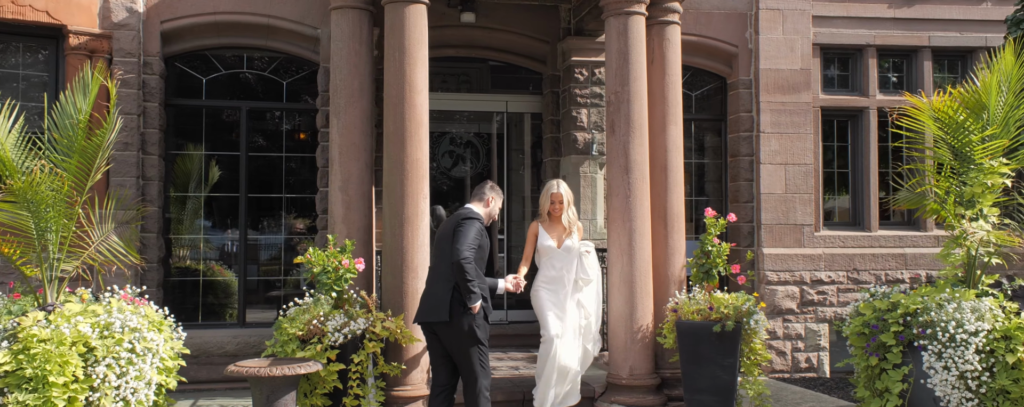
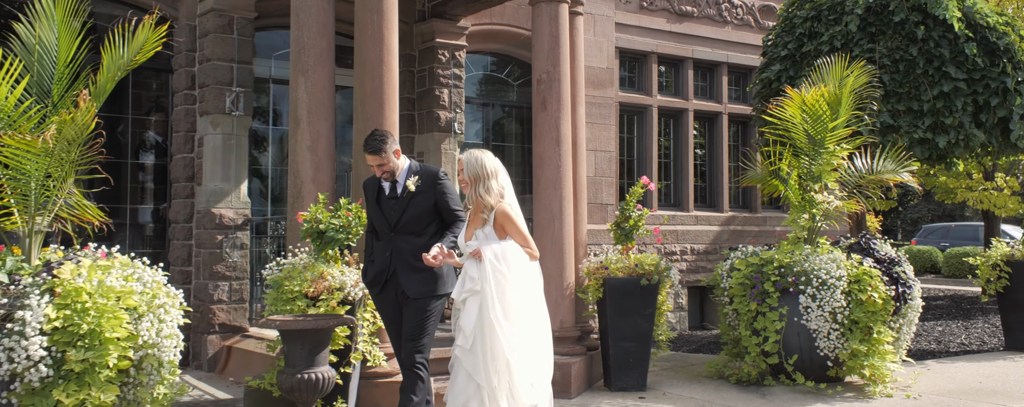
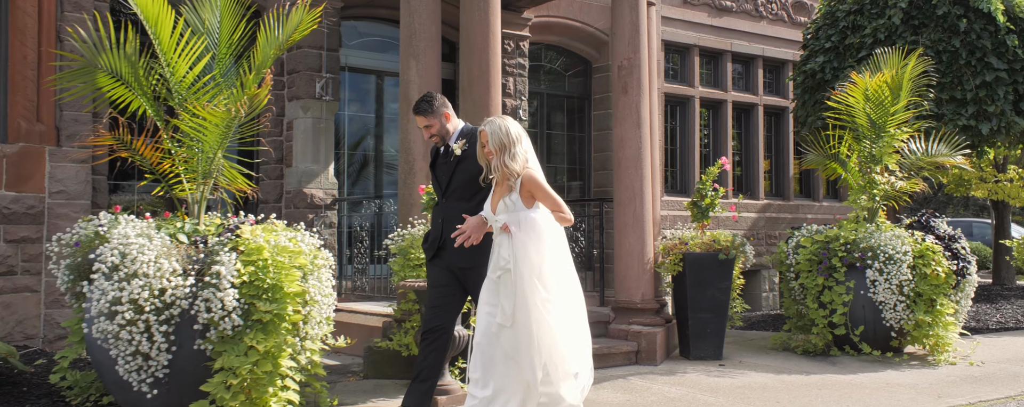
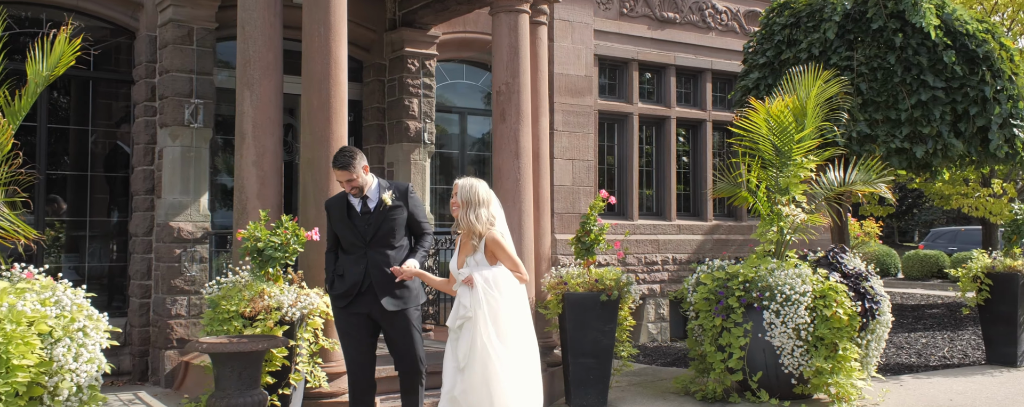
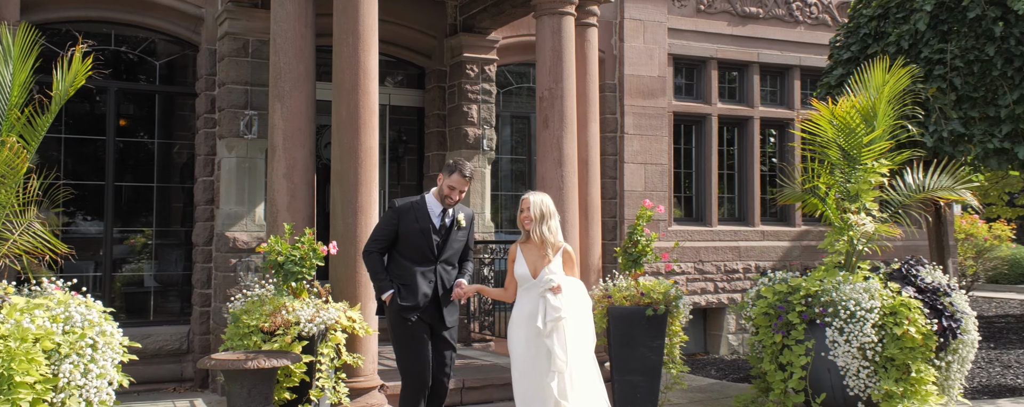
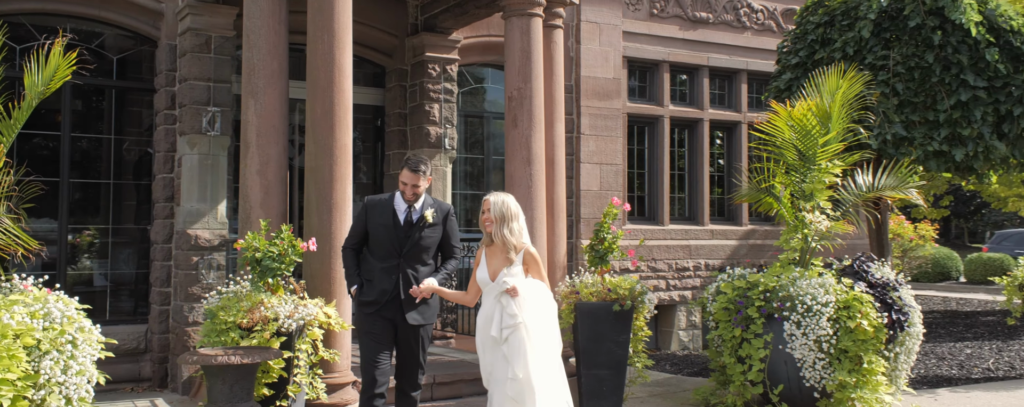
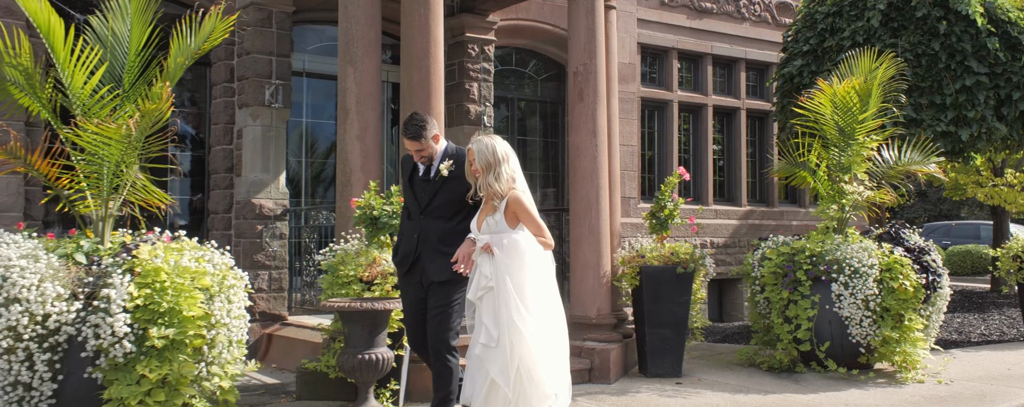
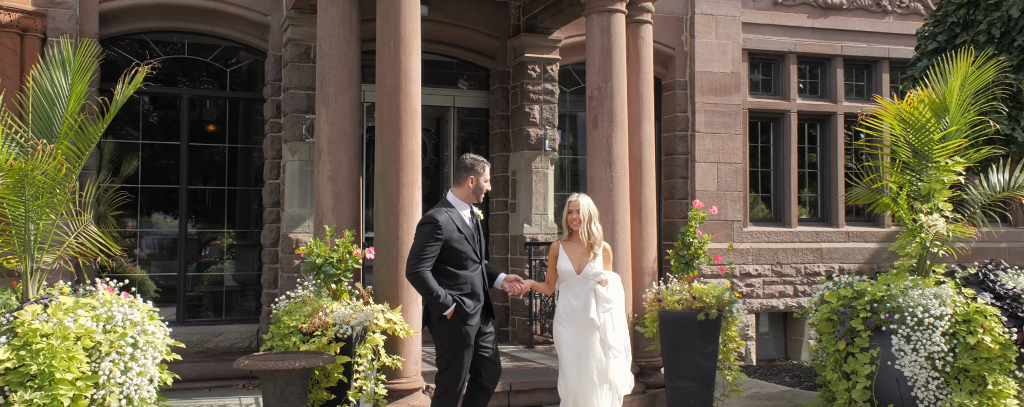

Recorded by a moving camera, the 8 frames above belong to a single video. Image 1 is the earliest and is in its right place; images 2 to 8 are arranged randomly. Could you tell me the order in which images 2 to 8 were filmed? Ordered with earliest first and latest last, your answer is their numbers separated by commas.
8, 5, 6, 4, 2, 7, 3
